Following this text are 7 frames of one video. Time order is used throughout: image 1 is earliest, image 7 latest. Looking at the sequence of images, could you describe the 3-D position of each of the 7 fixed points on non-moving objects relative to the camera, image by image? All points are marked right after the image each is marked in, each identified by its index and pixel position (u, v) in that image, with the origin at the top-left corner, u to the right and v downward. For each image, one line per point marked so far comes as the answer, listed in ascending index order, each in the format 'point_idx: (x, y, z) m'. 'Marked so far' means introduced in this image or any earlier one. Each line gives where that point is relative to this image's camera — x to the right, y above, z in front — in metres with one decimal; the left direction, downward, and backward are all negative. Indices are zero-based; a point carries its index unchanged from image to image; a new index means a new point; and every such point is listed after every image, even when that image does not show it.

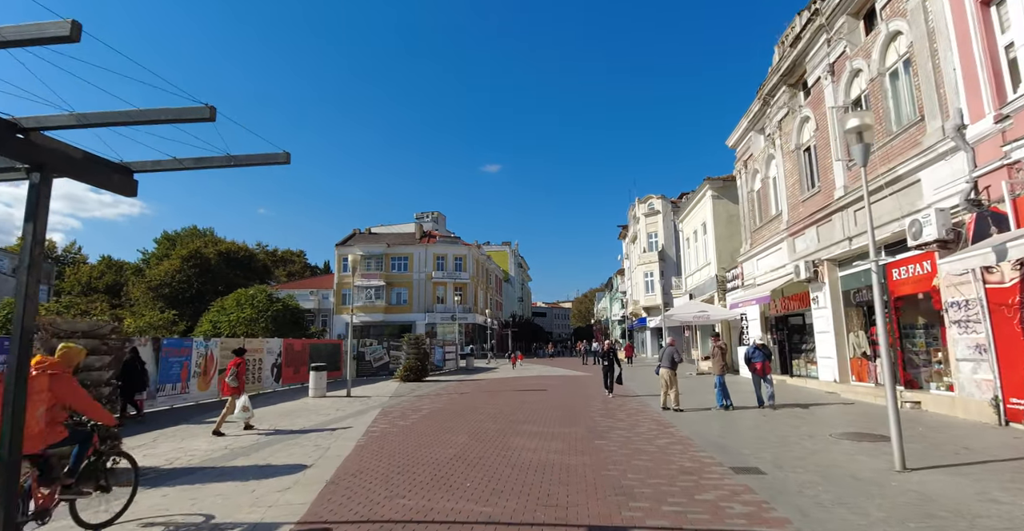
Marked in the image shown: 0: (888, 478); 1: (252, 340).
0: (+4.2, -2.4, +5.9) m
1: (-8.4, -2.4, +17.3) m
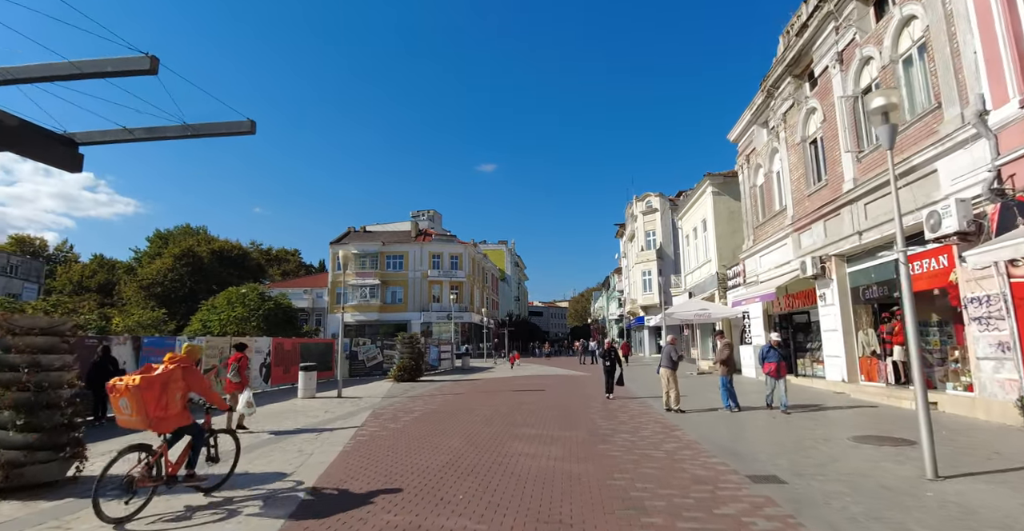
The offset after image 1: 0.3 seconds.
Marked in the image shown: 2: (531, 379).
0: (+4.2, -2.3, +5.4) m
1: (-8.5, -2.3, +16.7) m
2: (+0.7, -4.1, +19.2) m
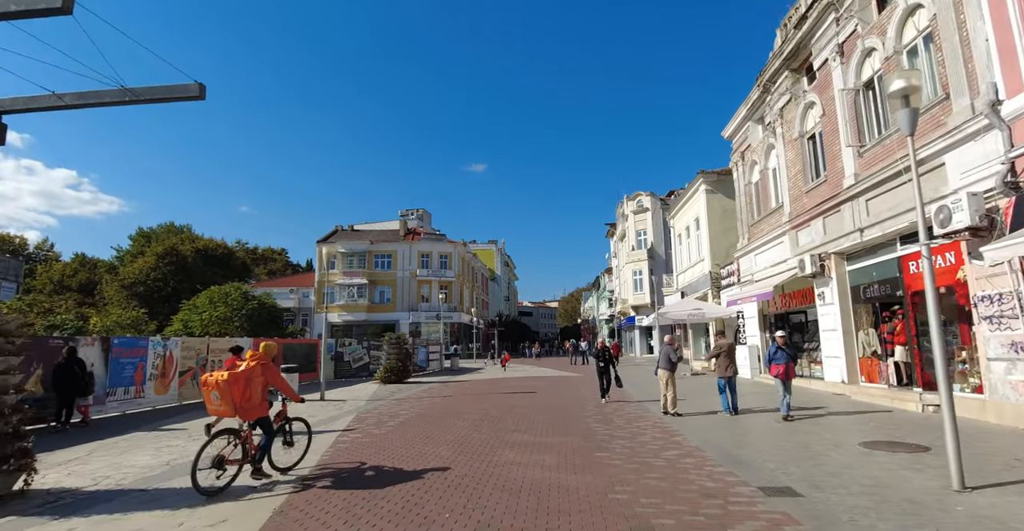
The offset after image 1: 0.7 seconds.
0: (+4.1, -2.2, +5.0) m
1: (-8.8, -2.2, +16.0) m
2: (+0.3, -4.0, +18.7) m
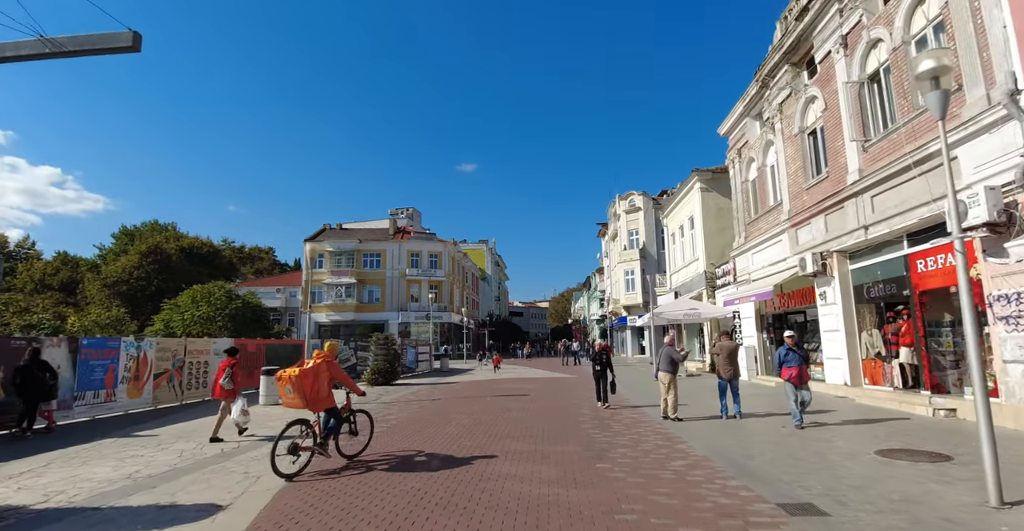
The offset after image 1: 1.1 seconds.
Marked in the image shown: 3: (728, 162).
0: (+4.1, -2.2, +4.5) m
1: (-9.0, -2.1, +15.3) m
2: (0.0, -4.0, +18.1) m
3: (+8.1, +3.9, +19.9) m
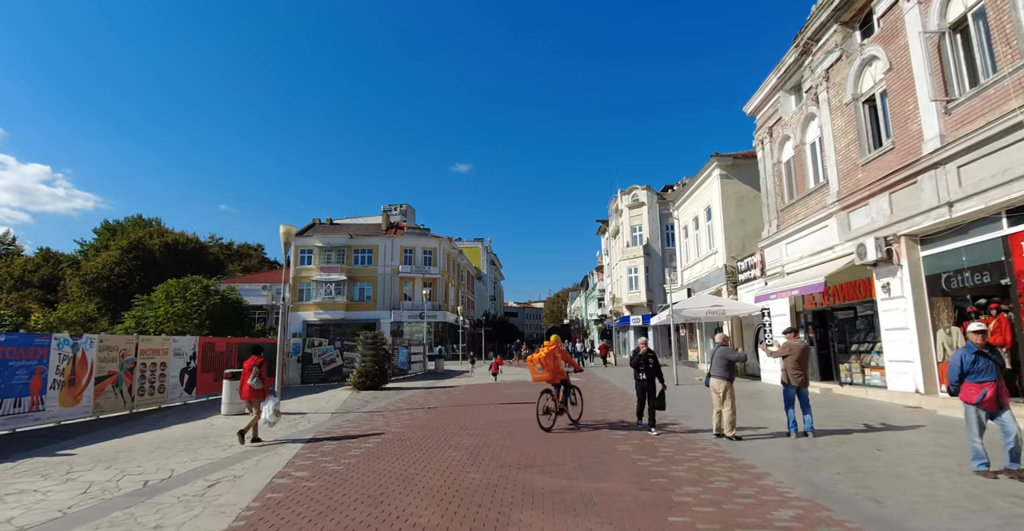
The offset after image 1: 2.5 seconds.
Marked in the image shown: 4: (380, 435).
0: (+4.4, -1.8, +2.5) m
1: (-8.9, -1.8, +13.1) m
2: (+0.2, -3.7, +16.1) m
3: (+8.2, +4.1, +17.9) m
4: (-2.2, -2.8, +8.8) m
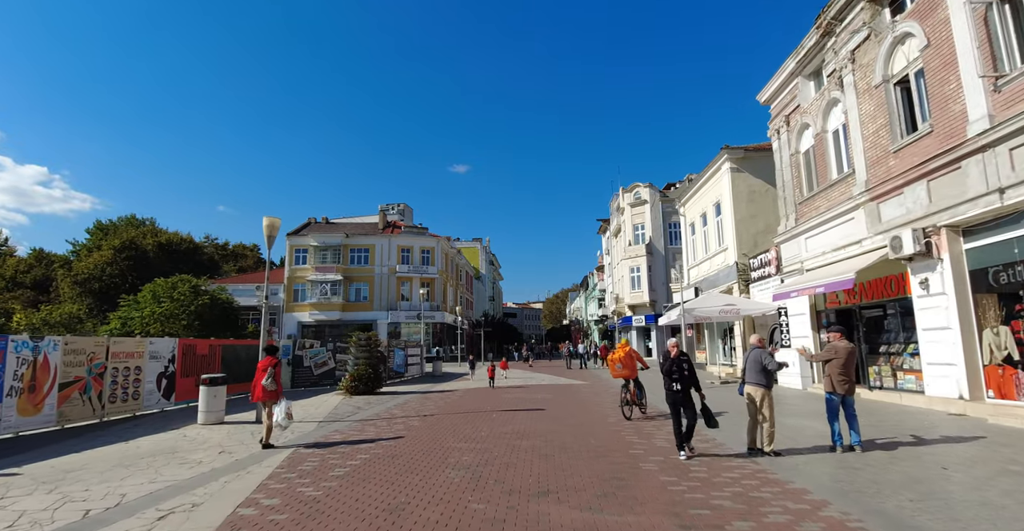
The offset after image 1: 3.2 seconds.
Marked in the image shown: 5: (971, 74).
0: (+4.5, -1.7, +1.6) m
1: (-8.8, -1.7, +12.1) m
2: (+0.2, -3.6, +15.1) m
3: (+8.3, +4.2, +17.0) m
4: (-2.1, -2.7, +7.9) m
5: (+8.1, +3.4, +9.4) m
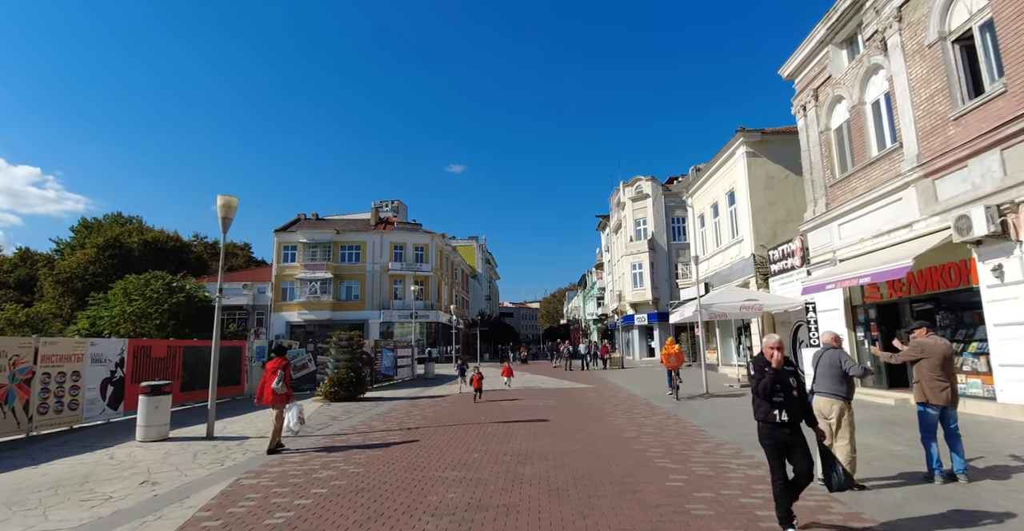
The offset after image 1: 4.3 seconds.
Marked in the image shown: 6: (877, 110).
0: (+4.5, -1.5, -0.1) m
1: (-8.8, -1.4, +10.4) m
2: (+0.2, -3.3, +13.5) m
3: (+8.2, +4.5, +15.4) m
4: (-2.1, -2.5, +6.2) m
5: (+8.1, +3.7, +7.8) m
6: (+8.3, +3.6, +12.2) m
